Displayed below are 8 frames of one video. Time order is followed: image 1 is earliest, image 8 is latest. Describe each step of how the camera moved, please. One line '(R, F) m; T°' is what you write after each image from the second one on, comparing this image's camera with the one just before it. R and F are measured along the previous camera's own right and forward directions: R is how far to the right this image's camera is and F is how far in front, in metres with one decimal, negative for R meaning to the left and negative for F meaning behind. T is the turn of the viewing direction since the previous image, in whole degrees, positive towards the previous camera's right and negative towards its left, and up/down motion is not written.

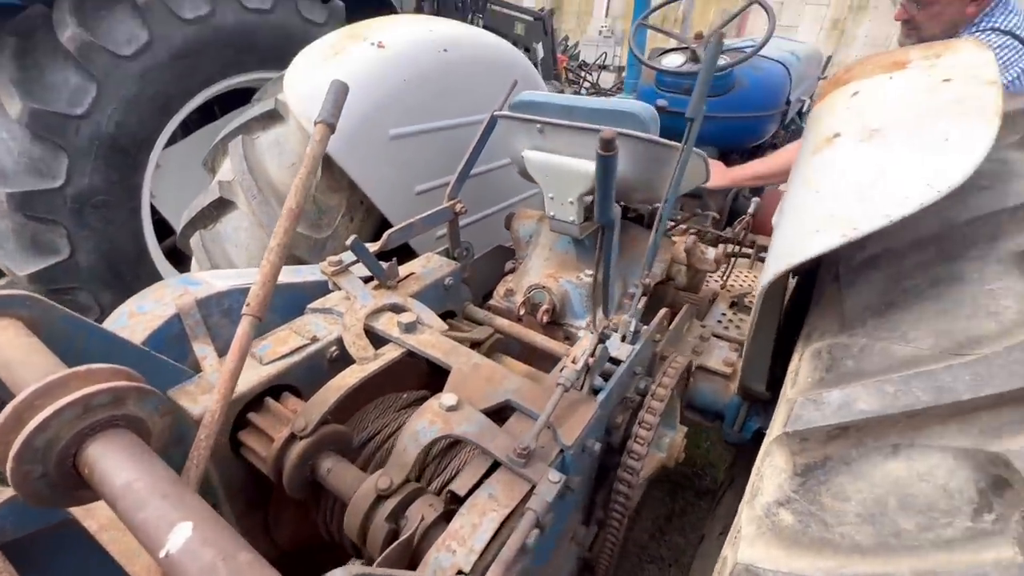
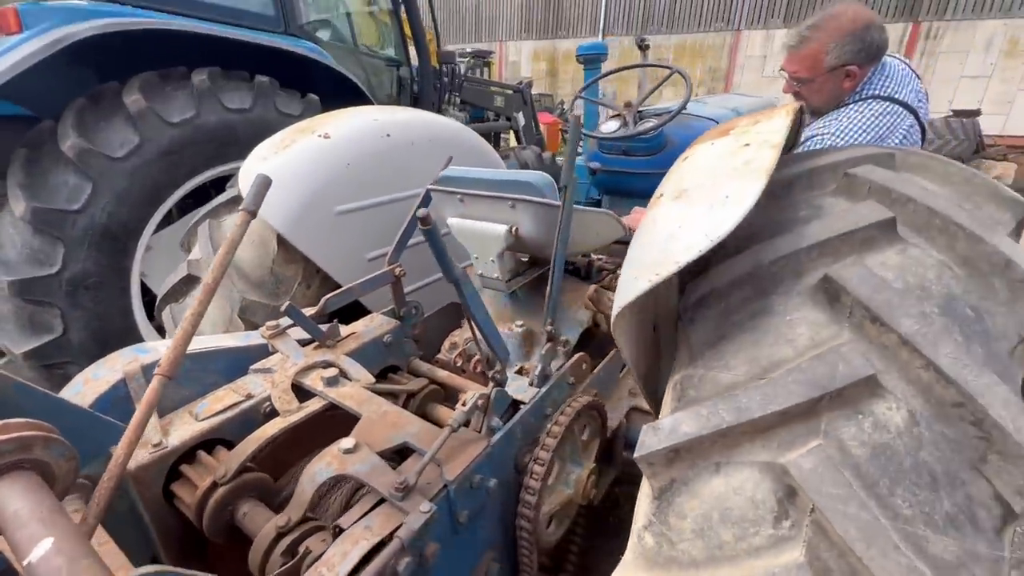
(+0.2, -0.1) m; -2°
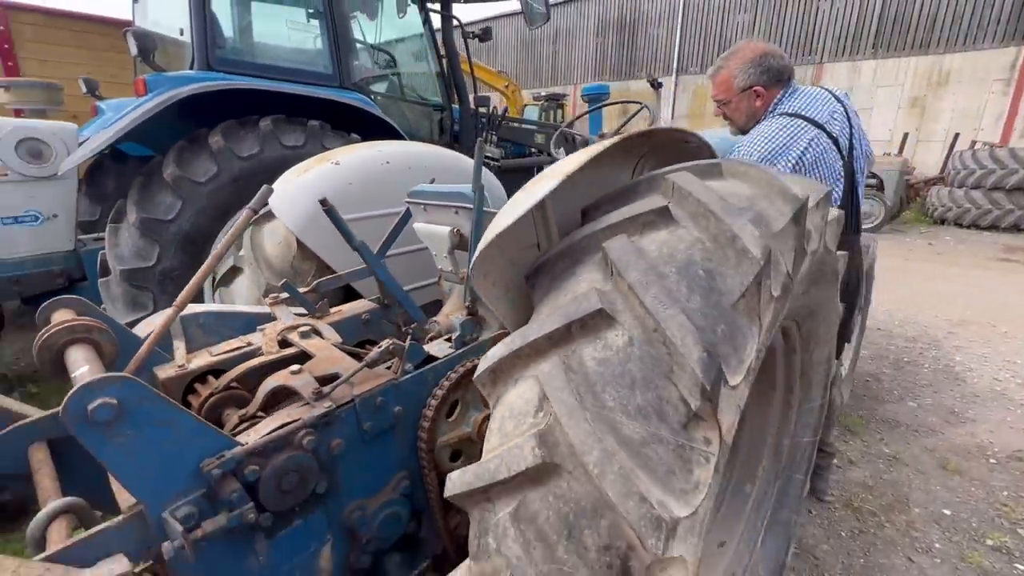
(+0.4, -0.3) m; -9°
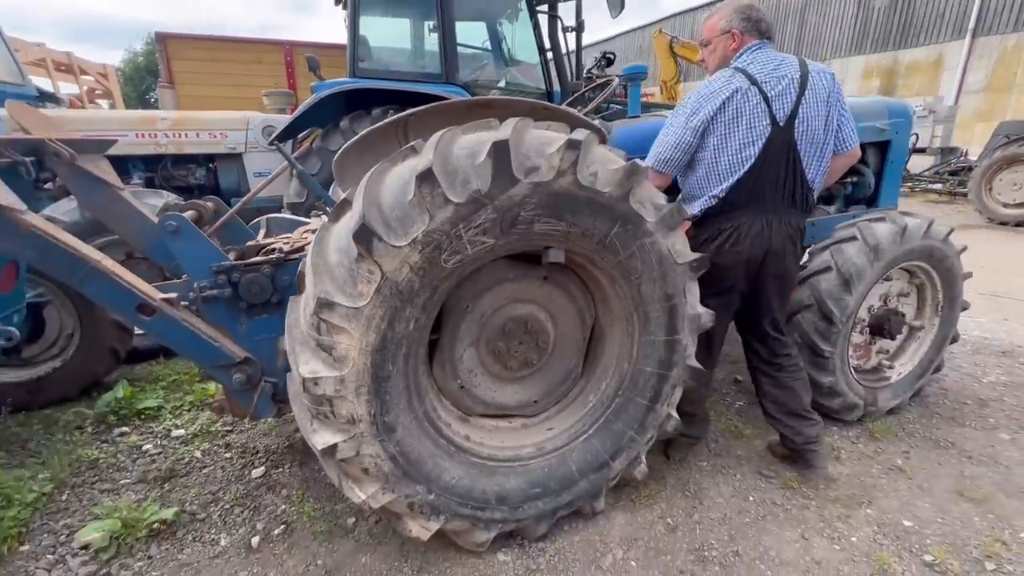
(+1.3, -0.3) m; -26°
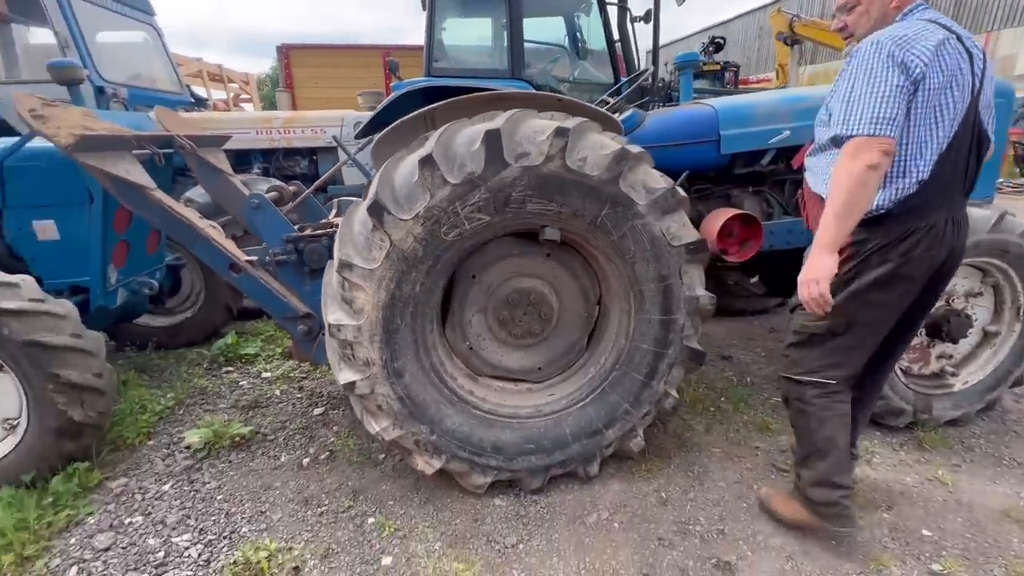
(+0.4, -0.2) m; -12°
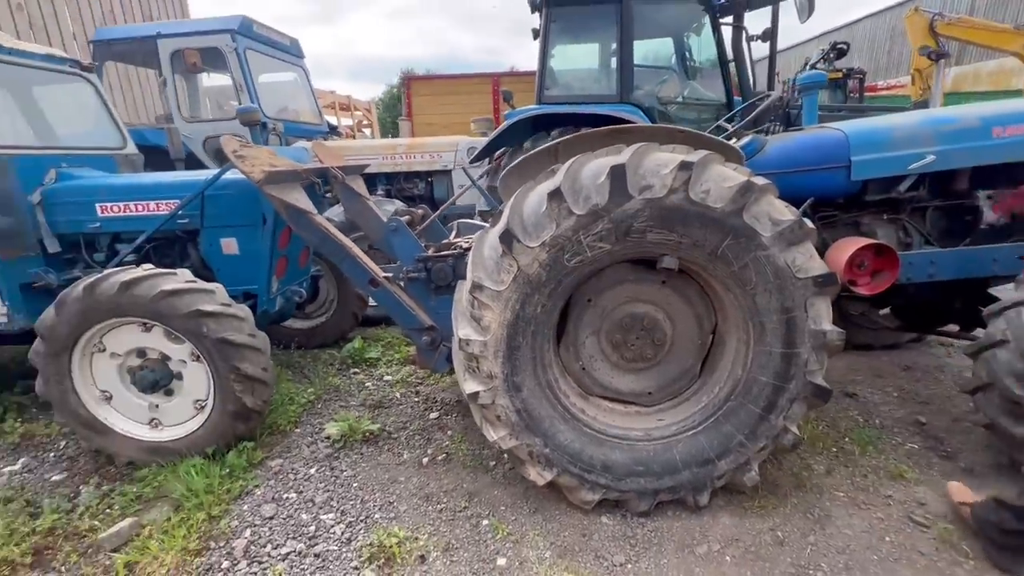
(-0.1, -0.1) m; -11°
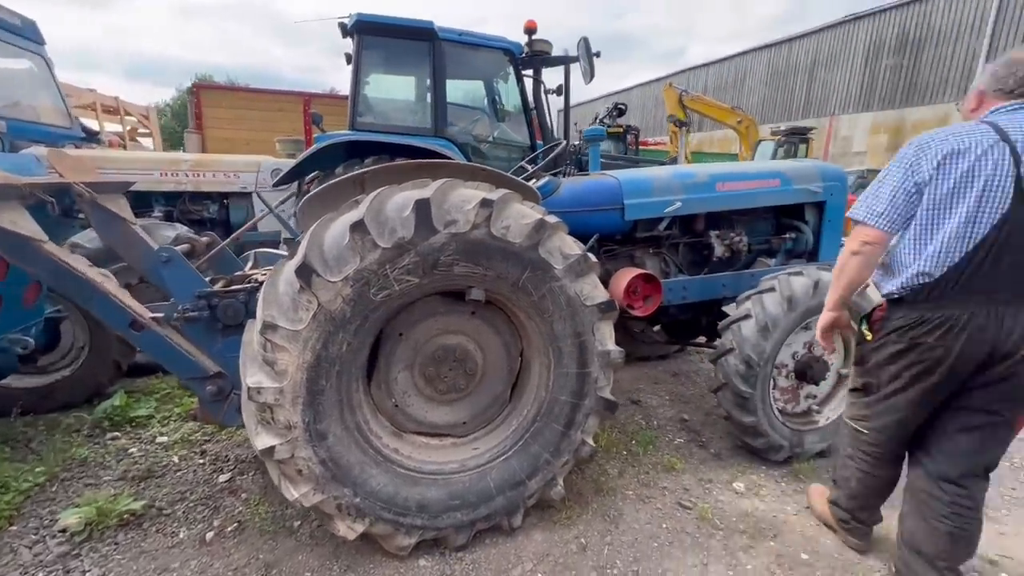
(+0.1, 0.0) m; +21°
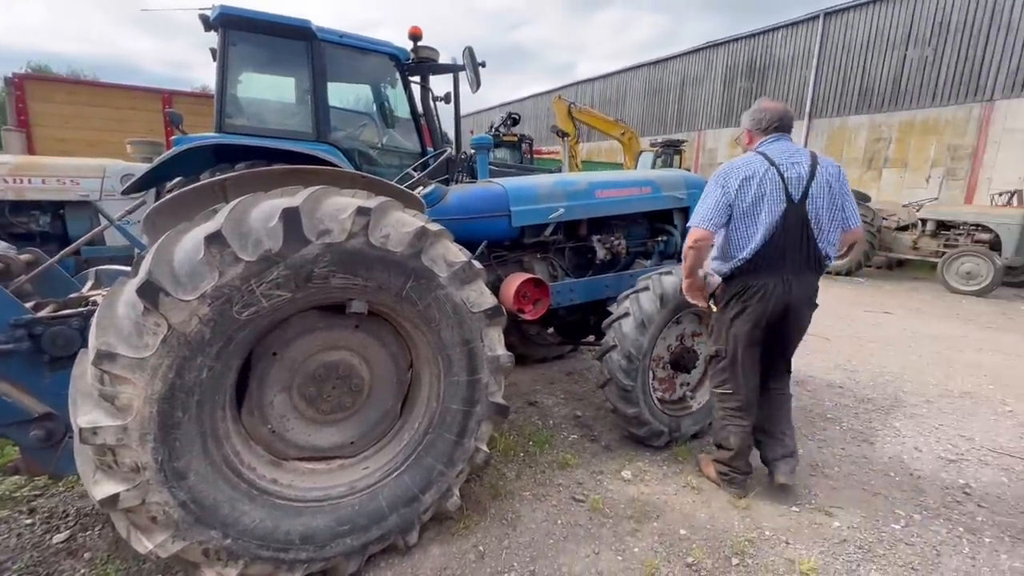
(+0.1, 0.0) m; +12°
